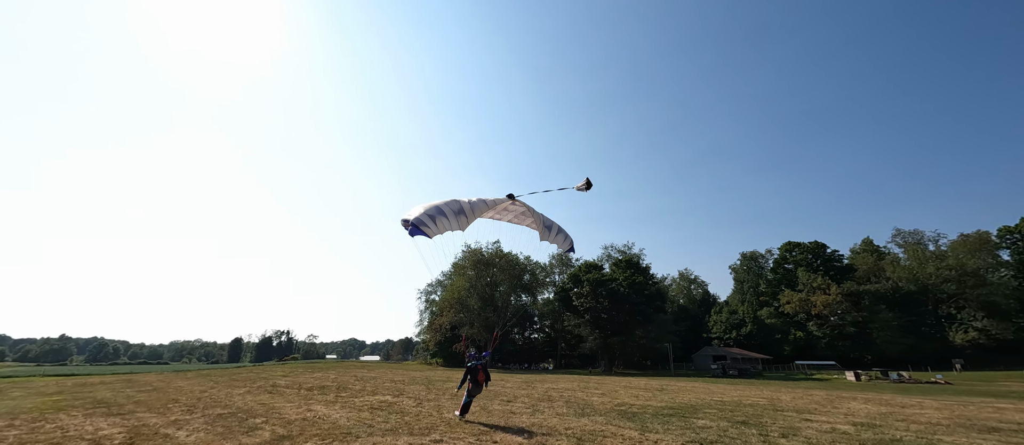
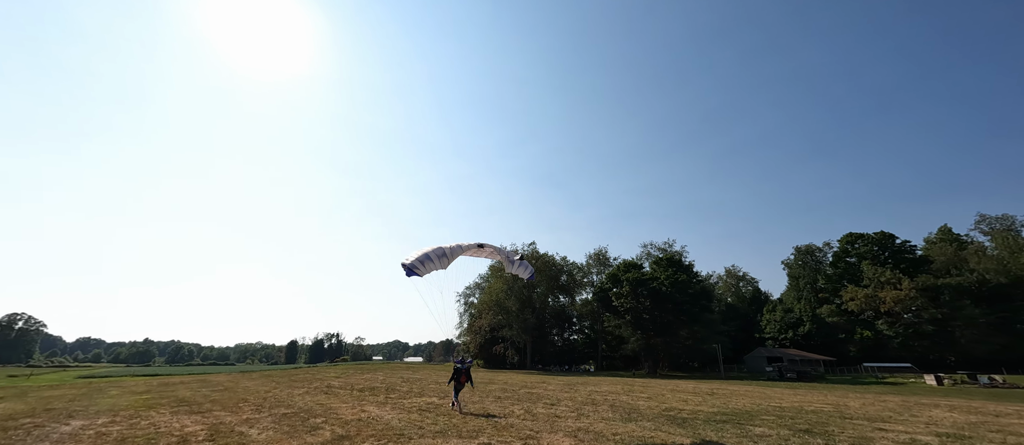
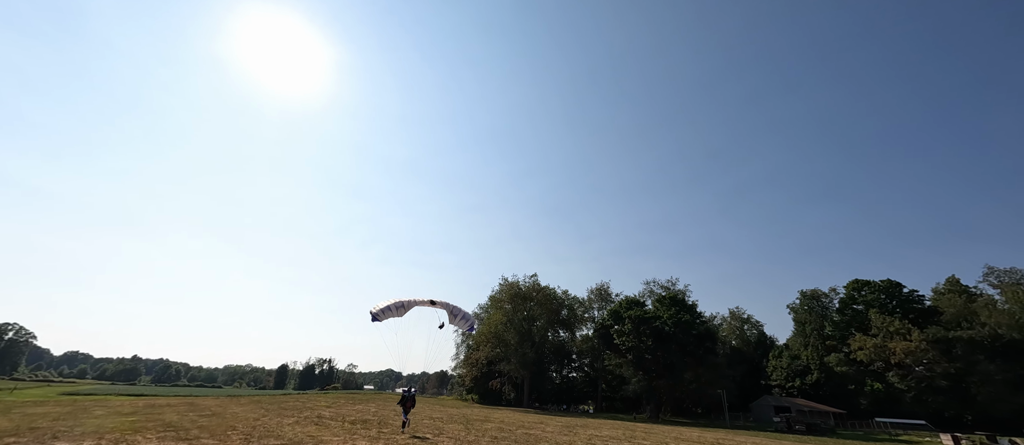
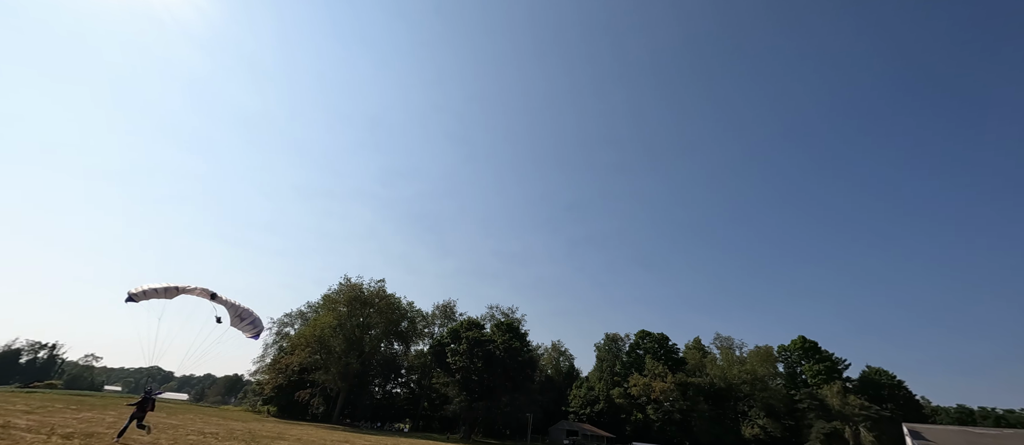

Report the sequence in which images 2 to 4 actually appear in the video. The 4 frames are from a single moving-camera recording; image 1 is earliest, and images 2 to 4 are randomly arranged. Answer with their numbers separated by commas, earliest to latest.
2, 3, 4
